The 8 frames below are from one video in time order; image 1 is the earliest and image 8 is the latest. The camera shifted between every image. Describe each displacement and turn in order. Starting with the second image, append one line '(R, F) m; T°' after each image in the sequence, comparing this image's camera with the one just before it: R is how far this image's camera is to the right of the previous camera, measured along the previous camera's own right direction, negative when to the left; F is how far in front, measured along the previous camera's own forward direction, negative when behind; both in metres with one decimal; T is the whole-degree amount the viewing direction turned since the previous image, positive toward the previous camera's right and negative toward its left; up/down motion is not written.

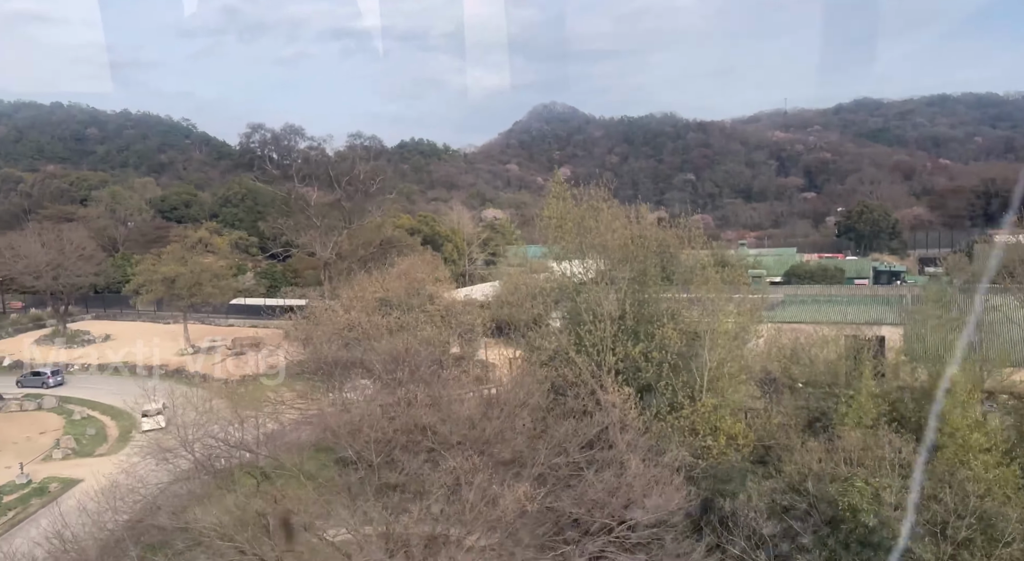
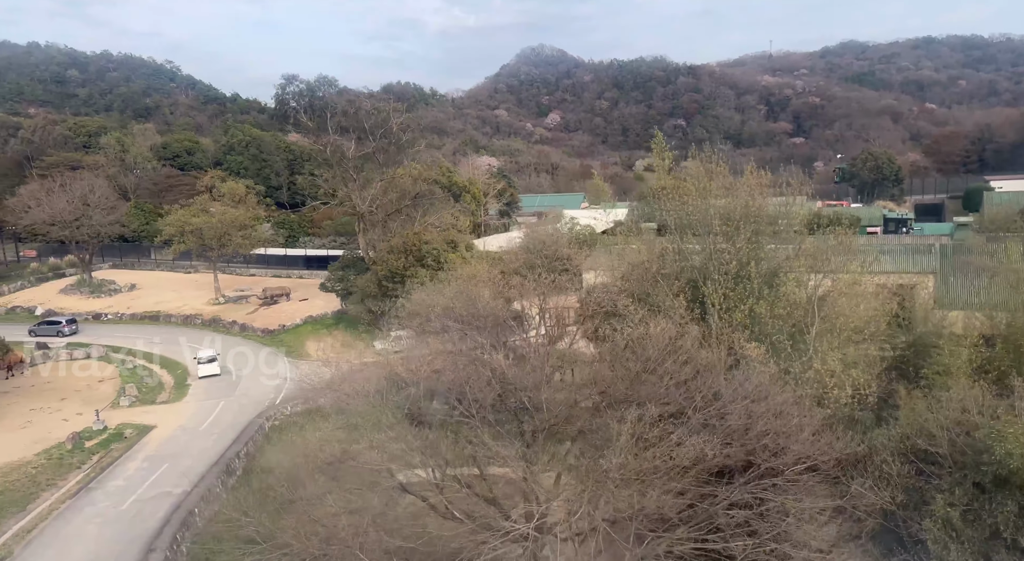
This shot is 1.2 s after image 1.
(-2.0, -0.6) m; +1°
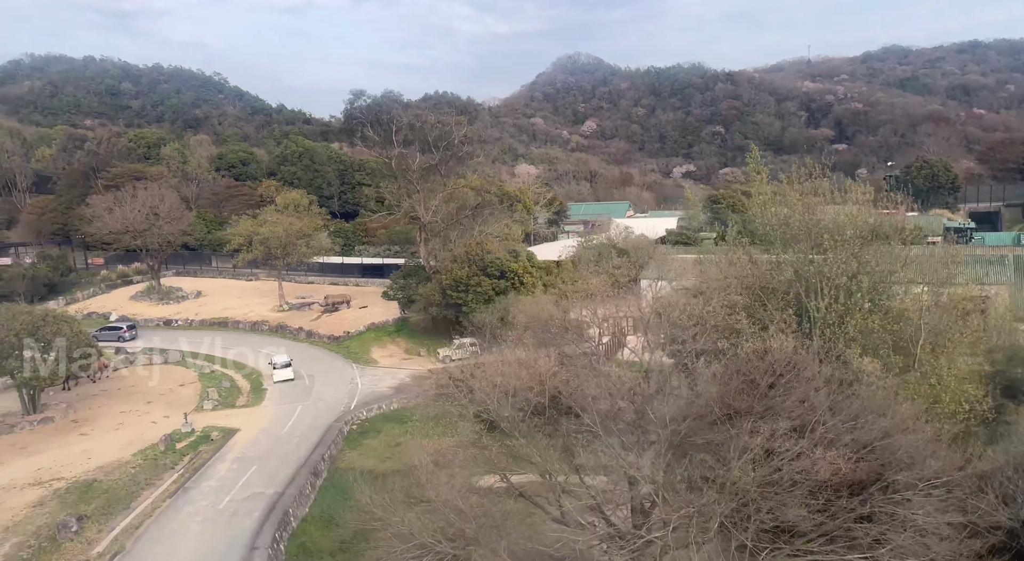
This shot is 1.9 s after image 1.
(-1.1, -0.4) m; -3°
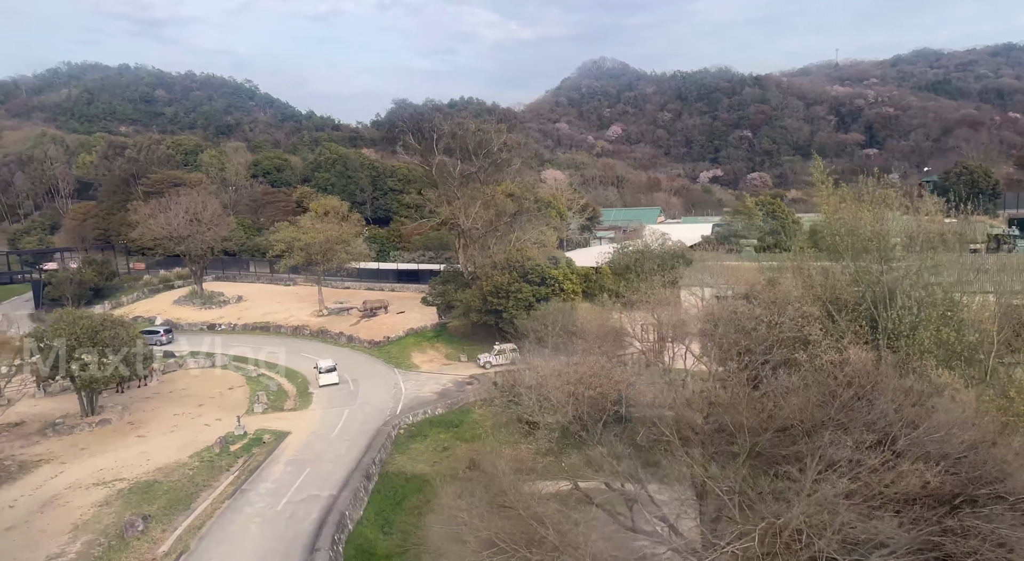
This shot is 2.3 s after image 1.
(-0.7, -0.2) m; -2°
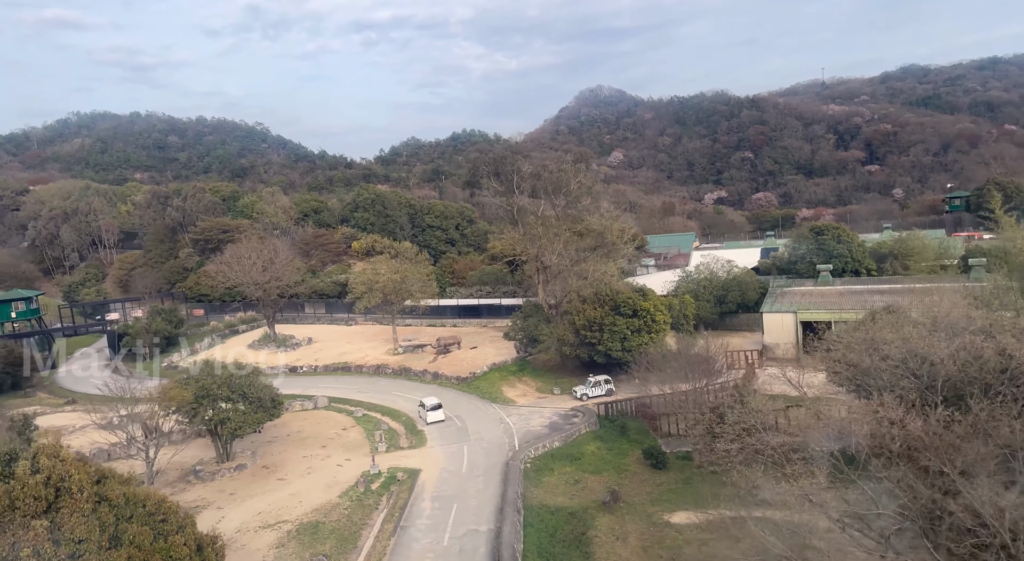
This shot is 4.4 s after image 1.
(-3.6, -1.0) m; 0°
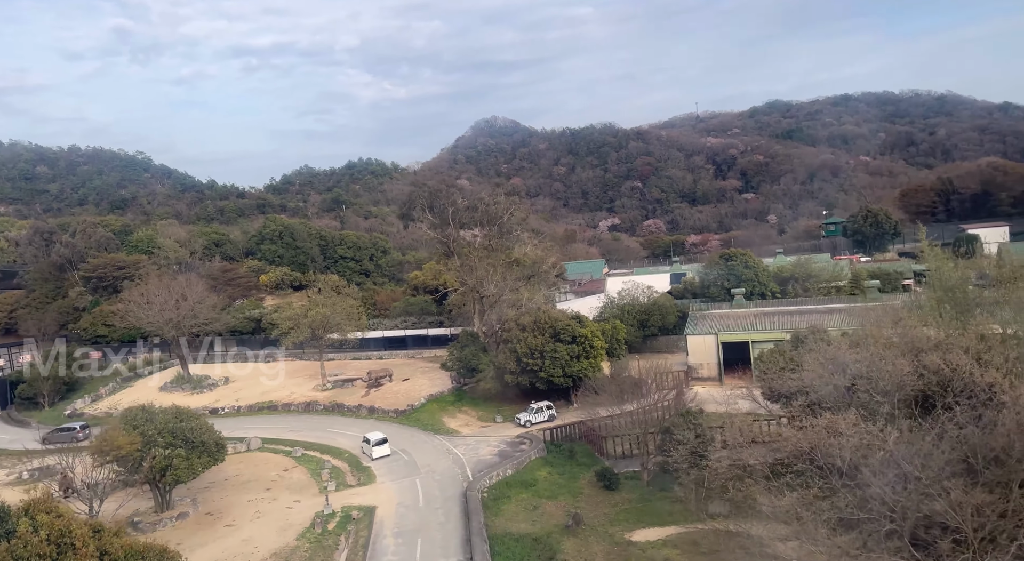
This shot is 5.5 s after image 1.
(-1.7, -0.4) m; +9°
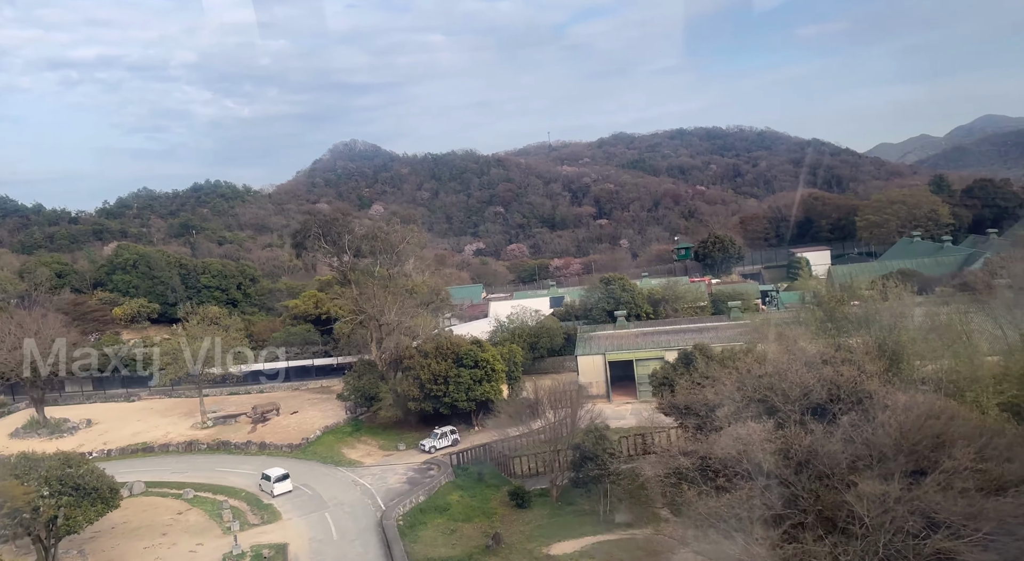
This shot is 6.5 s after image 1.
(-1.6, -0.6) m; +12°
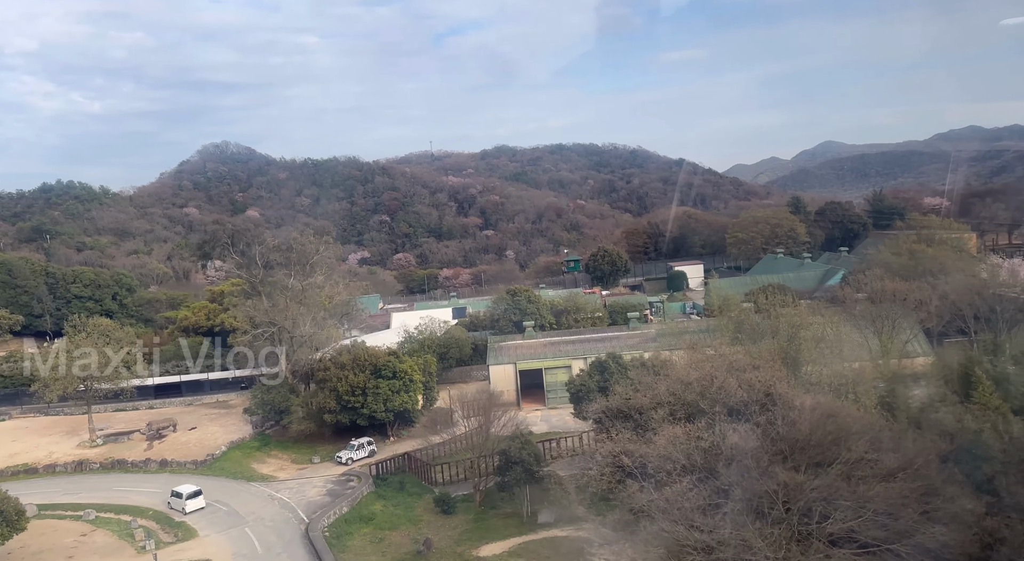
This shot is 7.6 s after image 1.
(-1.5, -0.8) m; +10°
